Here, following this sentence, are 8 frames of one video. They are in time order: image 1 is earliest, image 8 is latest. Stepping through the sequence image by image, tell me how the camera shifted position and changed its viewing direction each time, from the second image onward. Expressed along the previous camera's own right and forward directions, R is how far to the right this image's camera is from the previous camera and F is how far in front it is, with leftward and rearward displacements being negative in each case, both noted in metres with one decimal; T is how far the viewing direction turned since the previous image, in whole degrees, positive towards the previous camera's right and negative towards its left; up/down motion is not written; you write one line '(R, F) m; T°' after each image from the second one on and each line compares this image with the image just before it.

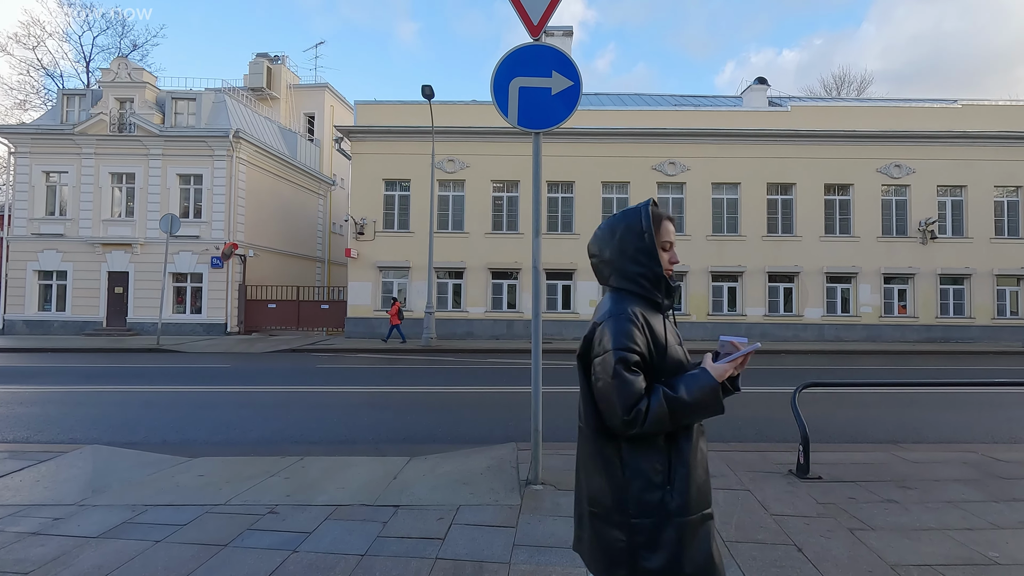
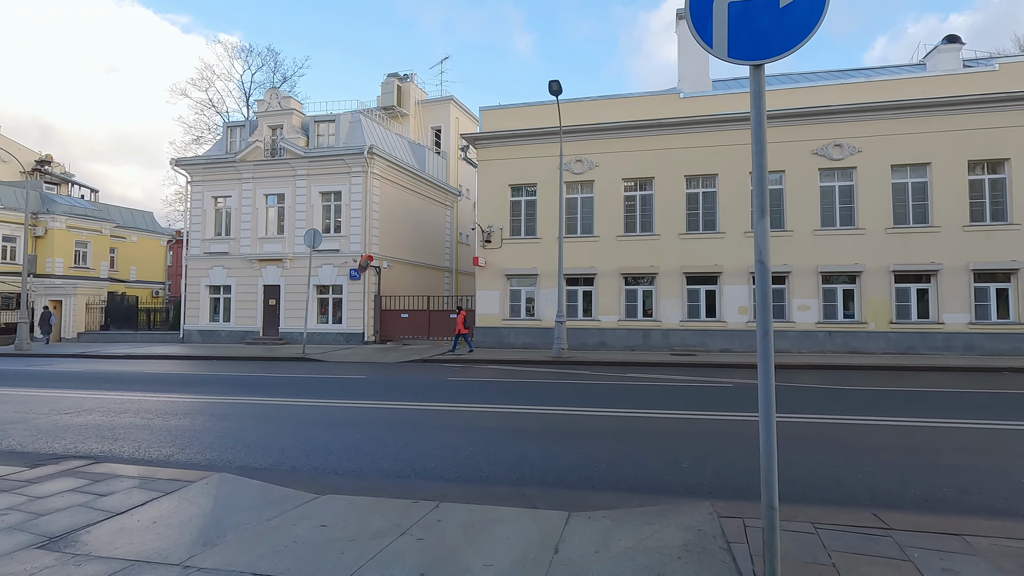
(-0.5, +1.2) m; -13°
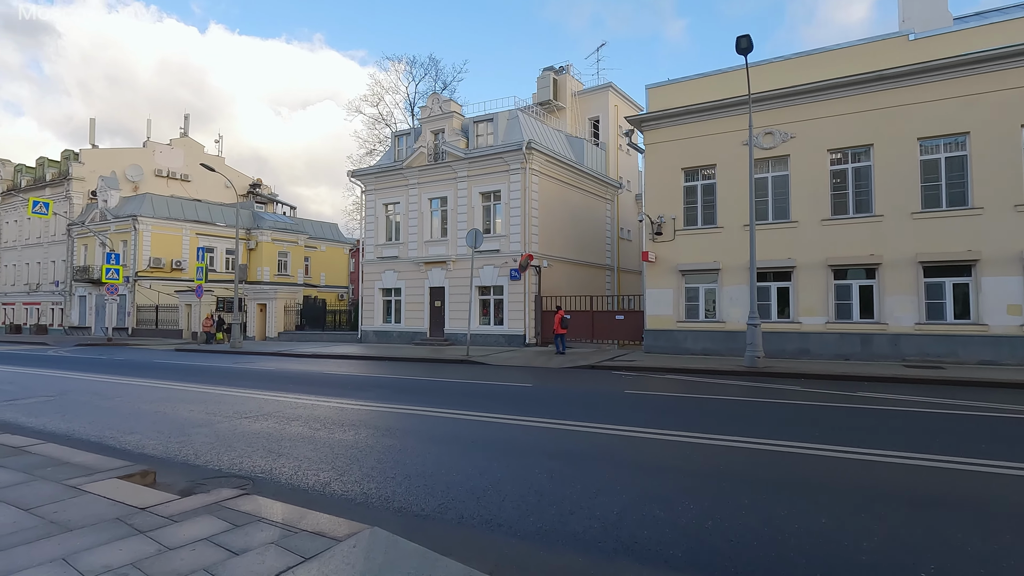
(-0.6, +1.5) m; -16°
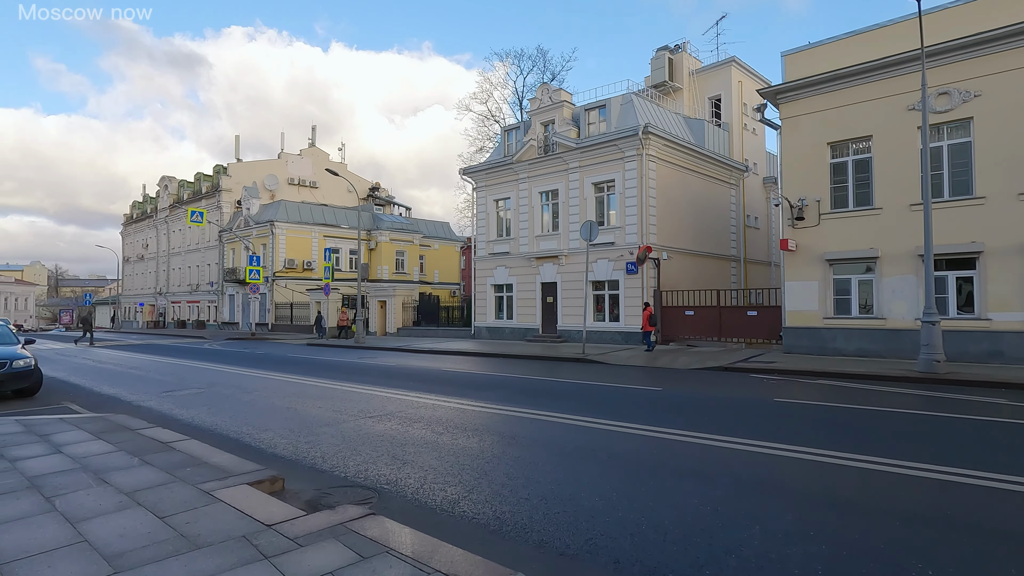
(-0.4, +0.7) m; -11°
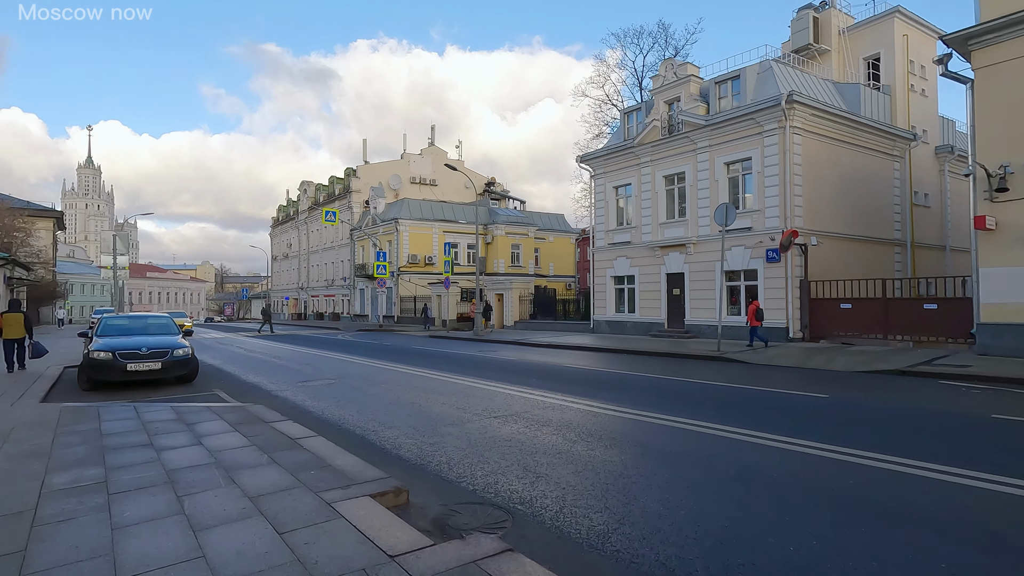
(-0.3, +0.8) m; -12°
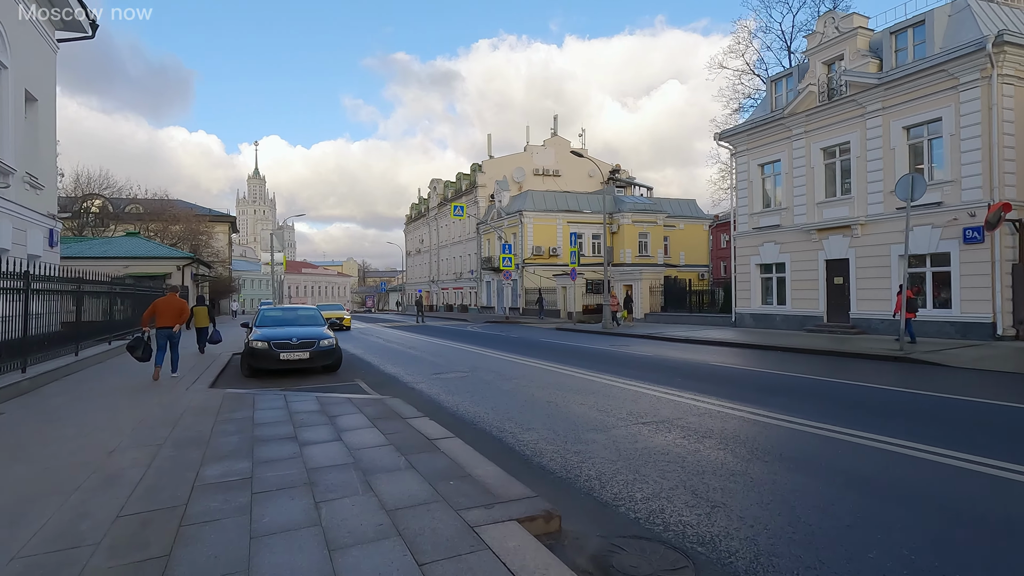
(-0.3, +0.7) m; -13°
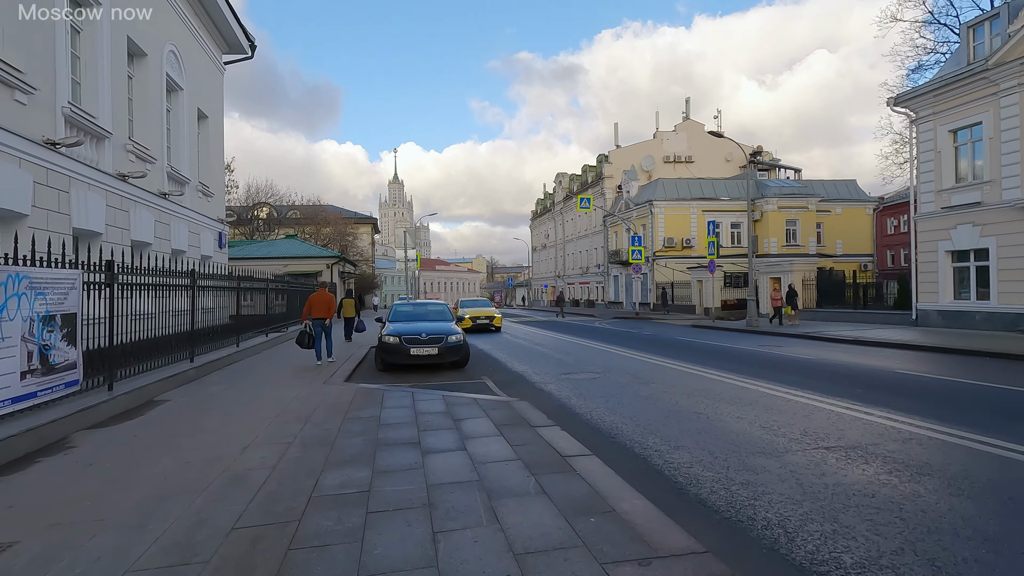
(-0.2, +0.8) m; -13°
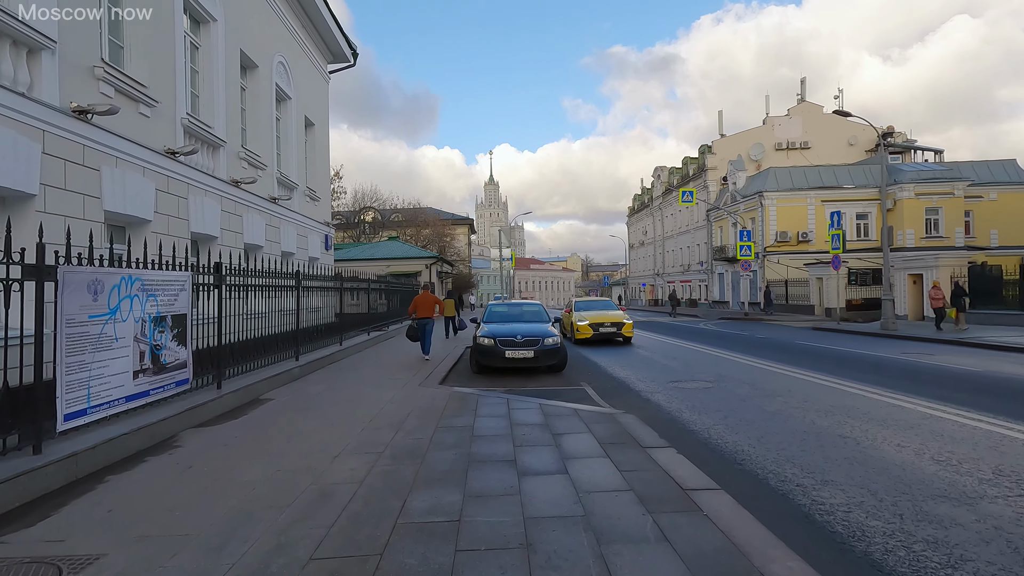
(-0.1, +0.6) m; -10°
